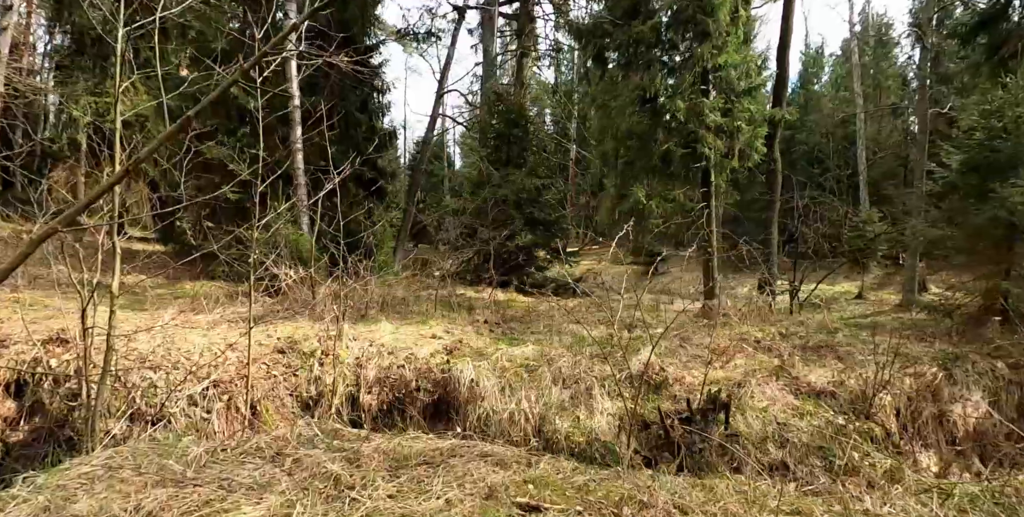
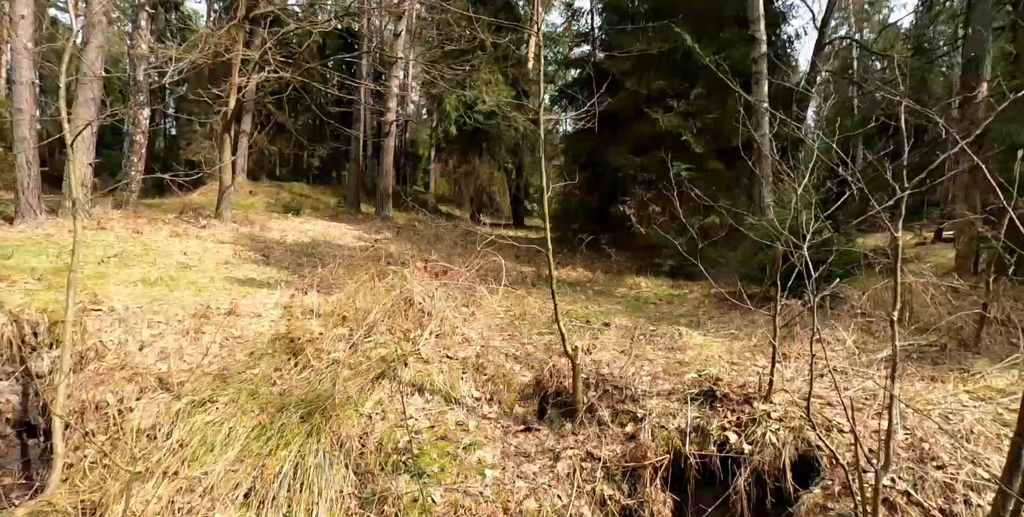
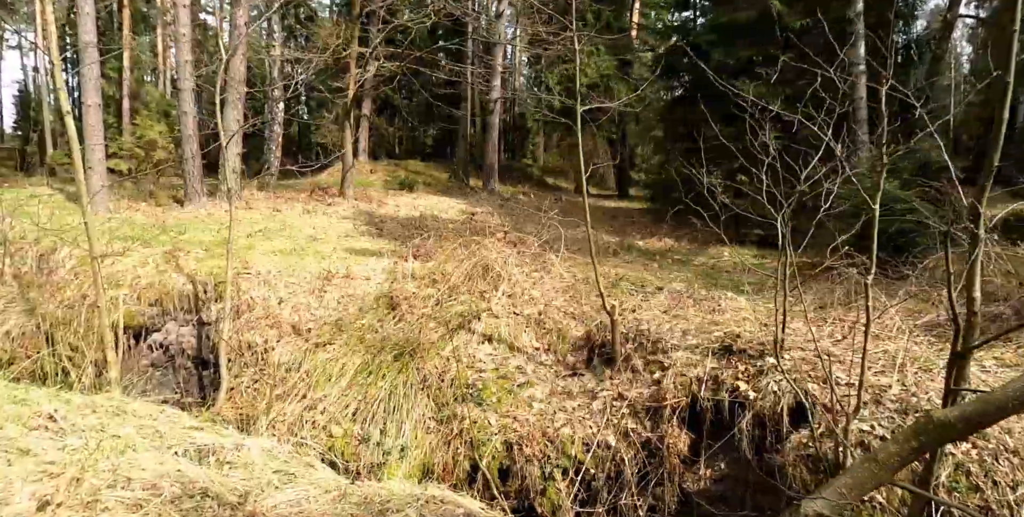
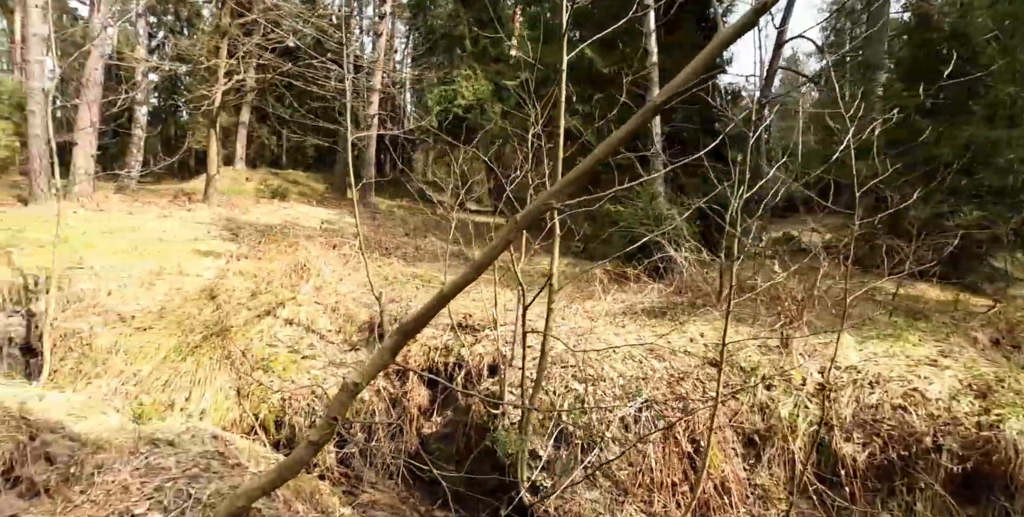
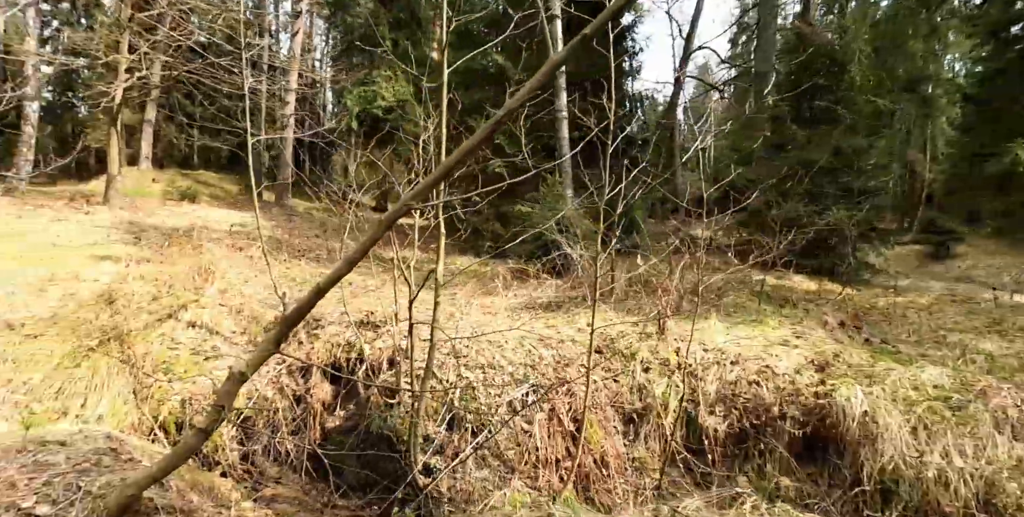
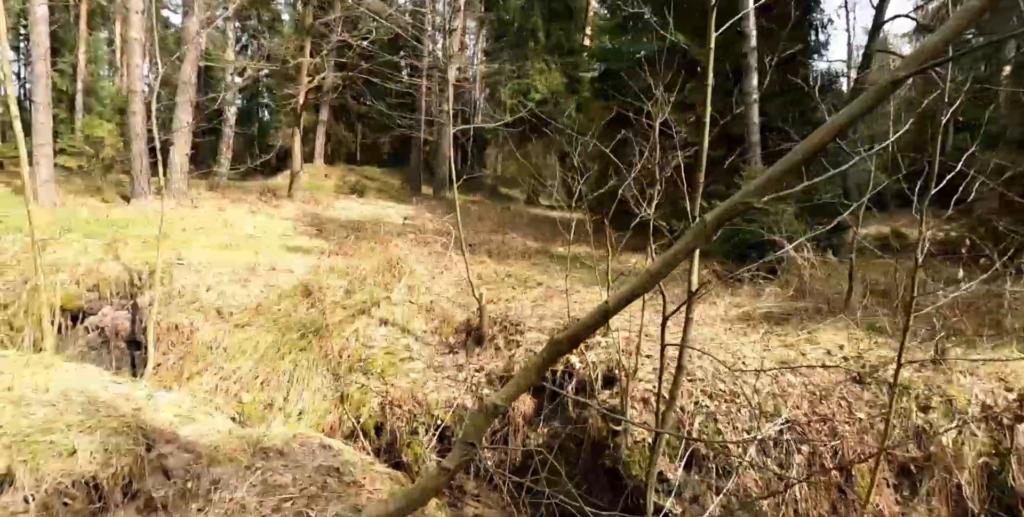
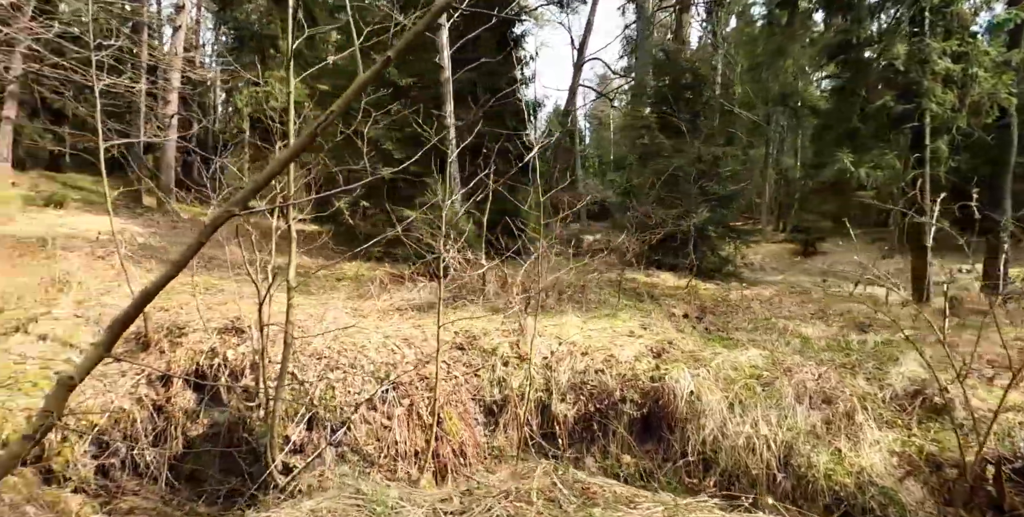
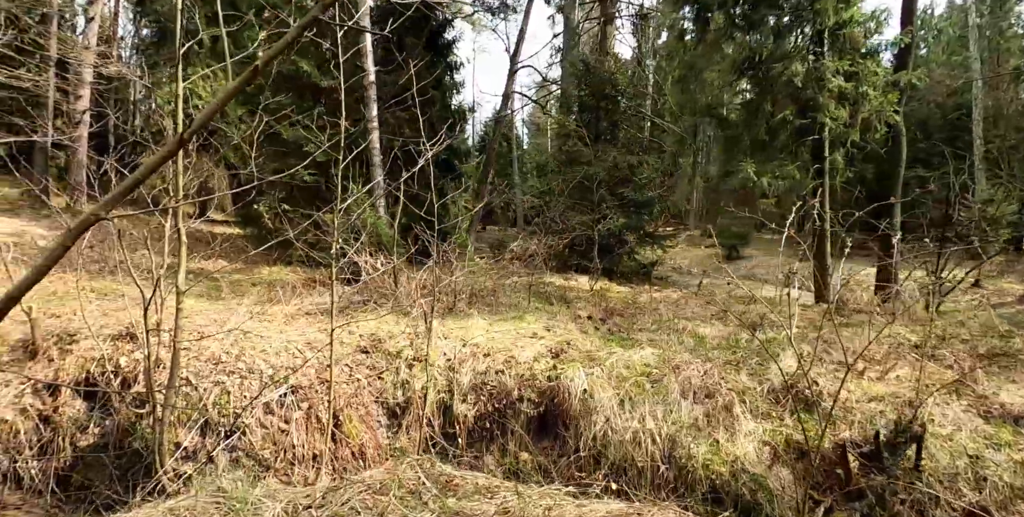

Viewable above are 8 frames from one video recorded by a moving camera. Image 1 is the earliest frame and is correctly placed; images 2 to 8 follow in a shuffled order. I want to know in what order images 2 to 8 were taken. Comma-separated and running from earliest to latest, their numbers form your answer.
8, 7, 5, 4, 6, 3, 2
